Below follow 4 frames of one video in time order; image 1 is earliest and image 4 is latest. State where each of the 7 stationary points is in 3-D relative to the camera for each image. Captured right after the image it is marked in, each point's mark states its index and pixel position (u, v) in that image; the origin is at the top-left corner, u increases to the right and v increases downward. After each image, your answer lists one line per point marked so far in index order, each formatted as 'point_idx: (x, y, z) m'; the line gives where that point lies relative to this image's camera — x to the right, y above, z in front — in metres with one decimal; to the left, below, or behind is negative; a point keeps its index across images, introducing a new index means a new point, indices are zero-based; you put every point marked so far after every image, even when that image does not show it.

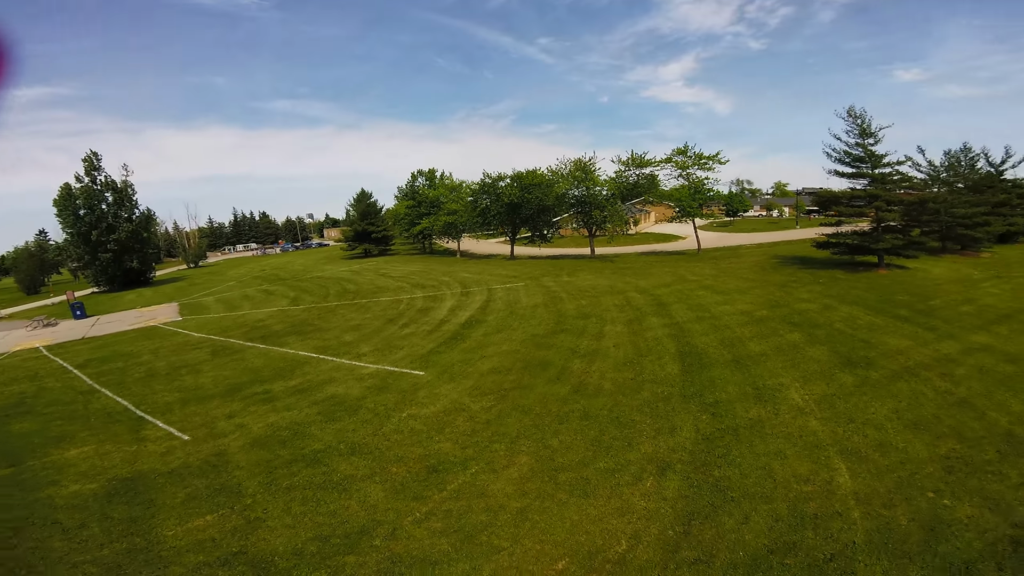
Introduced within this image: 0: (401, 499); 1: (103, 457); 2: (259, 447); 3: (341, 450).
0: (-1.3, -2.5, +5.5) m
1: (-6.0, -2.5, +6.7) m
2: (-3.8, -2.4, +6.9) m
3: (-2.4, -2.3, +6.6) m
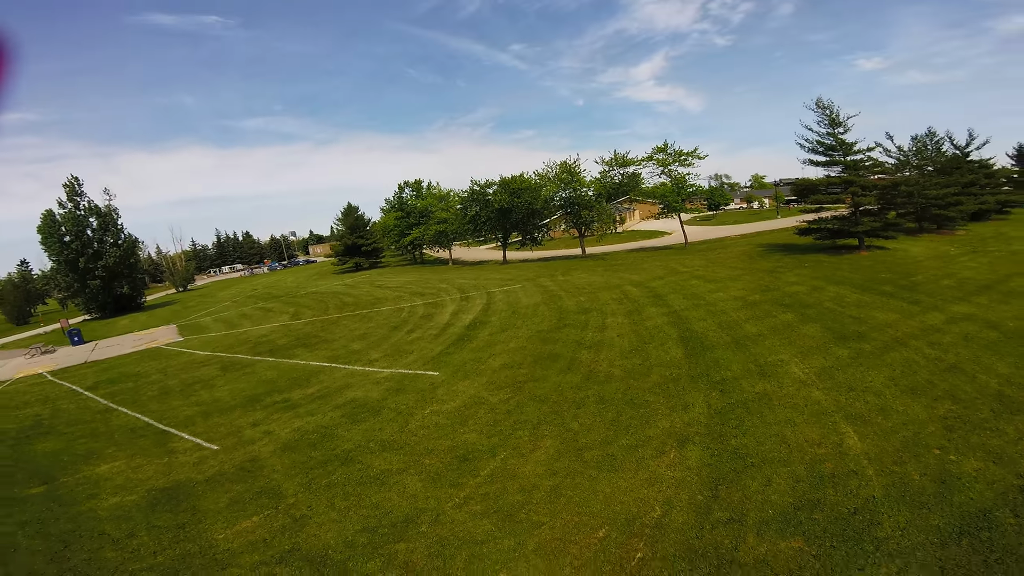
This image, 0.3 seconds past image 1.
0: (-0.9, -2.5, +5.8) m
1: (-5.6, -2.8, +6.9) m
2: (-3.4, -2.5, +7.1) m
3: (-2.1, -2.4, +6.8) m
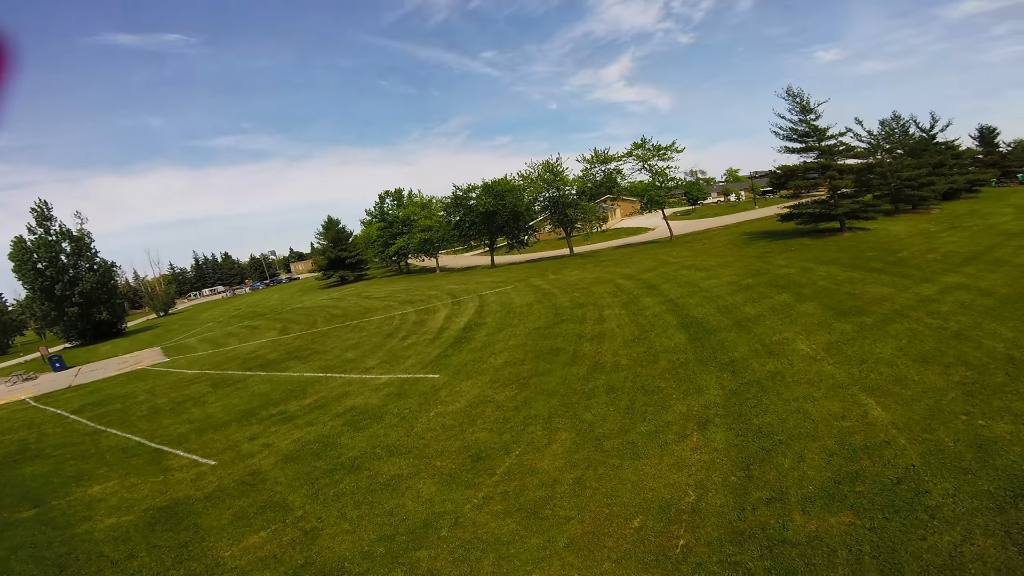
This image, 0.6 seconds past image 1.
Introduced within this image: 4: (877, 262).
0: (-0.7, -2.4, +5.5) m
1: (-5.4, -3.0, +6.4) m
2: (-3.2, -2.6, +6.7) m
3: (-1.9, -2.4, +6.5) m
4: (+12.7, +0.9, +16.0) m
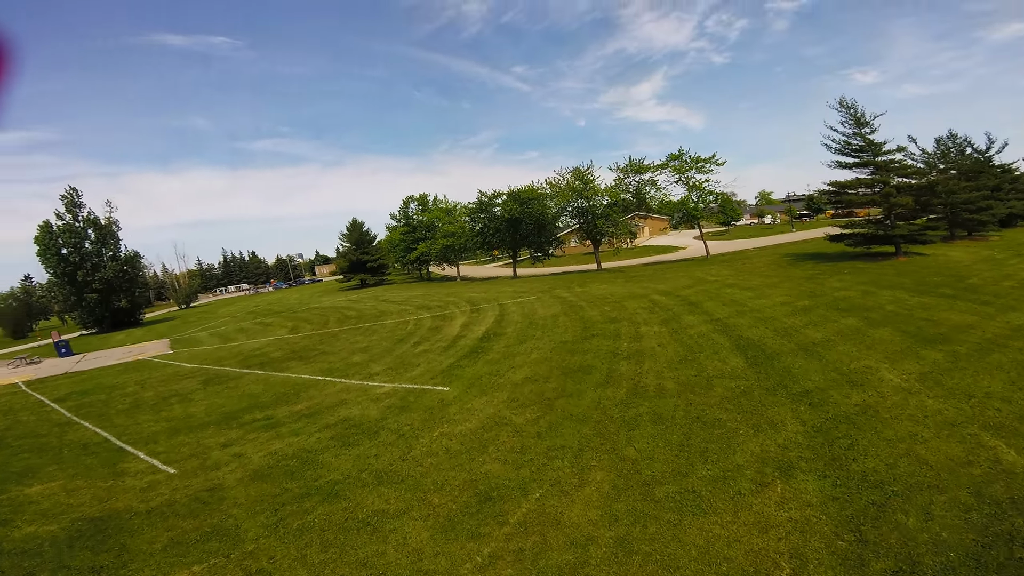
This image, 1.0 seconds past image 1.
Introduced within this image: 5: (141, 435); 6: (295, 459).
0: (-0.5, -2.3, +4.1) m
1: (-5.2, -2.6, +5.3) m
2: (-3.0, -2.4, +5.5) m
3: (-1.7, -2.2, +5.2) m
4: (+13.5, -0.1, +14.2) m
5: (-6.4, -2.5, +7.9) m
6: (-2.9, -2.3, +6.1) m
